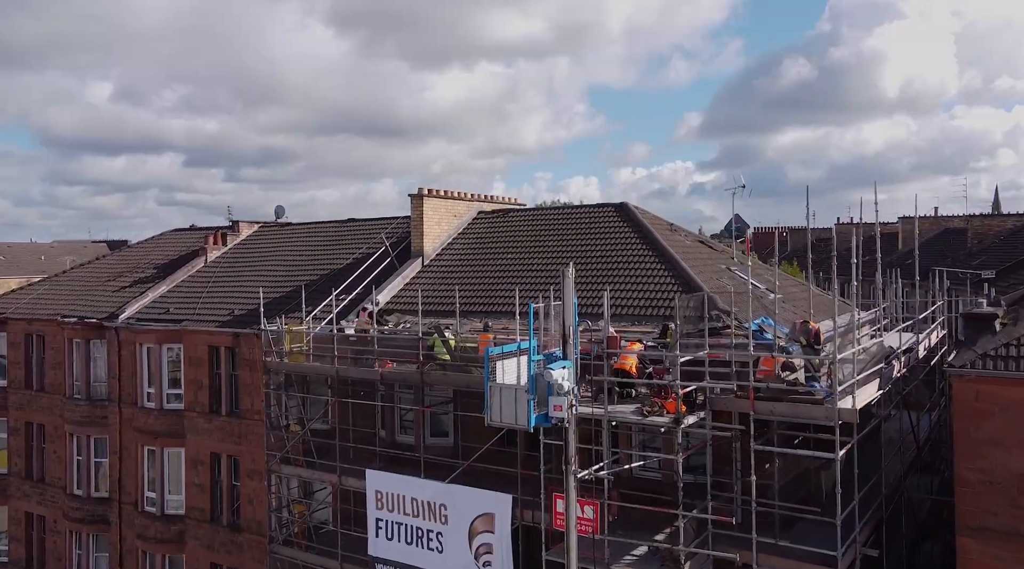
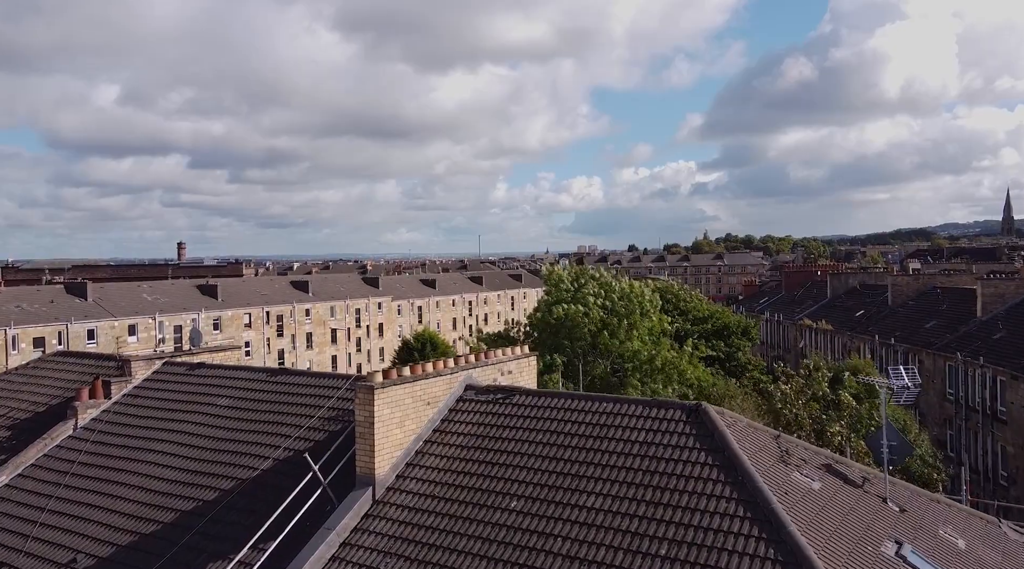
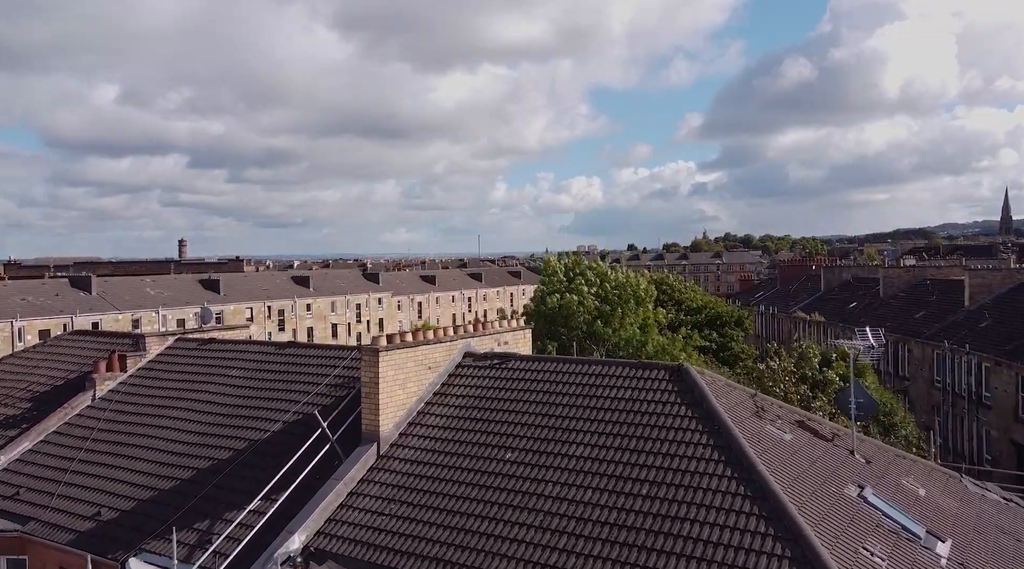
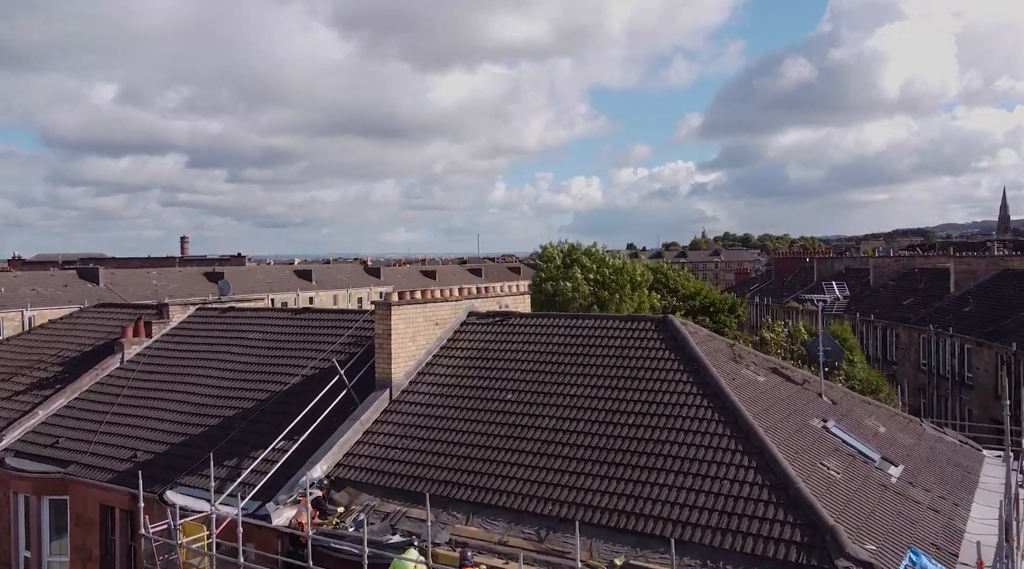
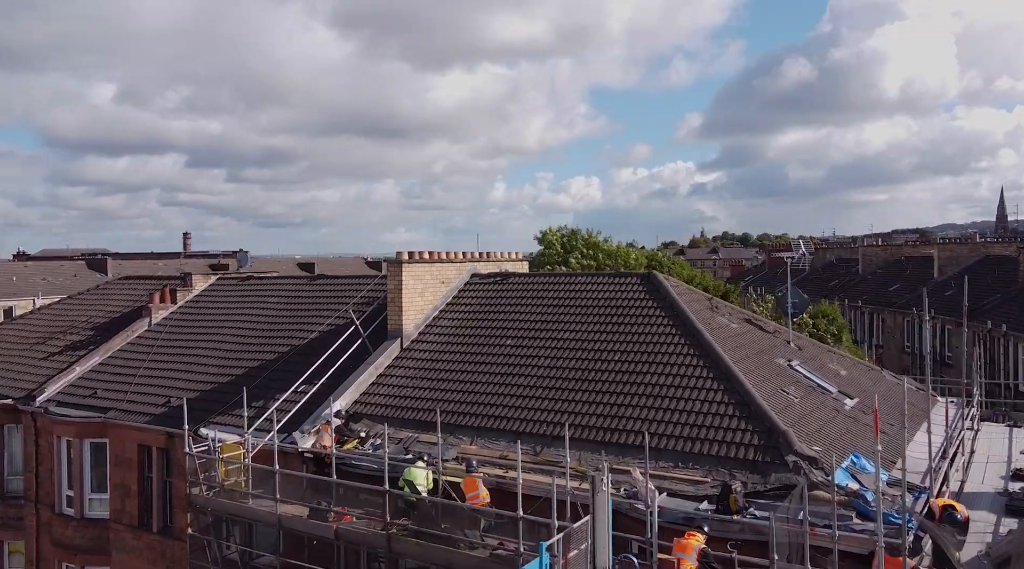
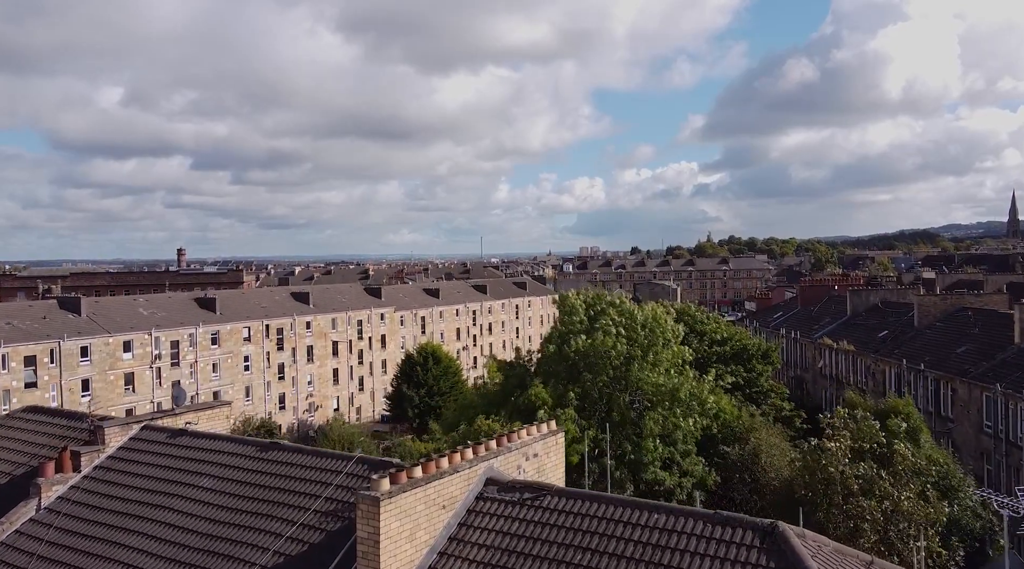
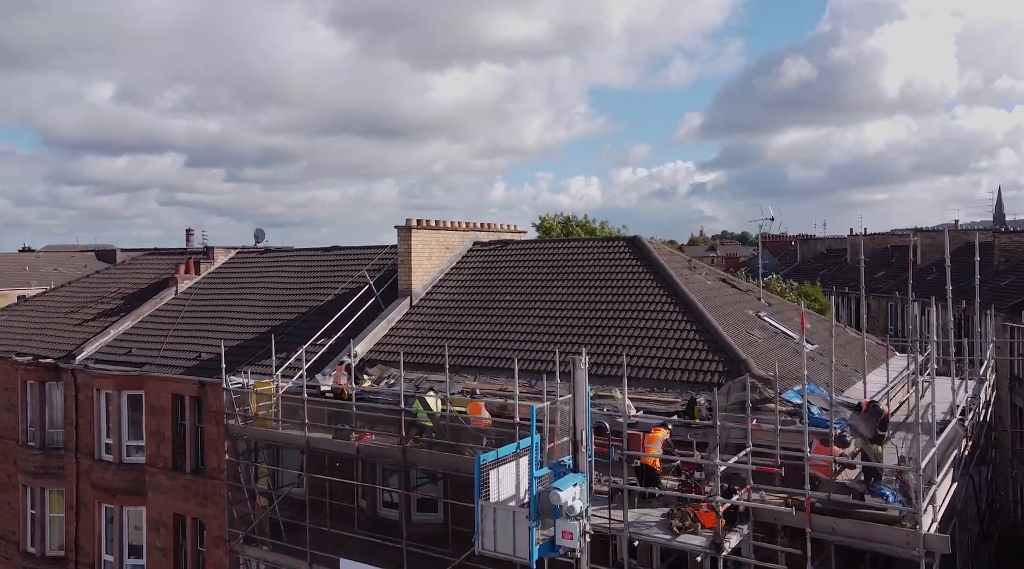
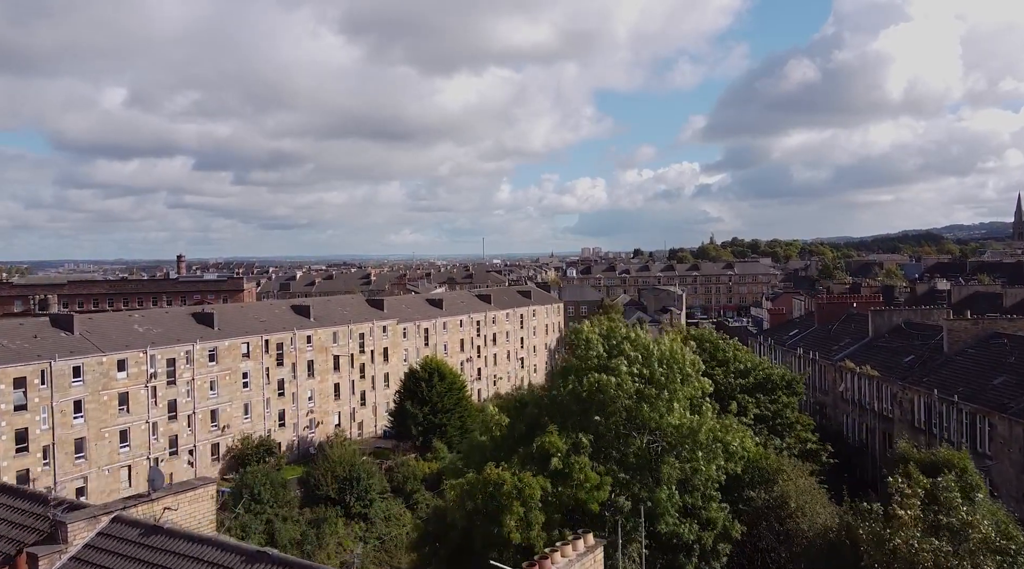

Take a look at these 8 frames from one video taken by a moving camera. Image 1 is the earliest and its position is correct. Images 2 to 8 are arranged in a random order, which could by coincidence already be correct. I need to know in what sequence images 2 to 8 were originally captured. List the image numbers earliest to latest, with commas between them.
7, 5, 4, 3, 2, 6, 8
